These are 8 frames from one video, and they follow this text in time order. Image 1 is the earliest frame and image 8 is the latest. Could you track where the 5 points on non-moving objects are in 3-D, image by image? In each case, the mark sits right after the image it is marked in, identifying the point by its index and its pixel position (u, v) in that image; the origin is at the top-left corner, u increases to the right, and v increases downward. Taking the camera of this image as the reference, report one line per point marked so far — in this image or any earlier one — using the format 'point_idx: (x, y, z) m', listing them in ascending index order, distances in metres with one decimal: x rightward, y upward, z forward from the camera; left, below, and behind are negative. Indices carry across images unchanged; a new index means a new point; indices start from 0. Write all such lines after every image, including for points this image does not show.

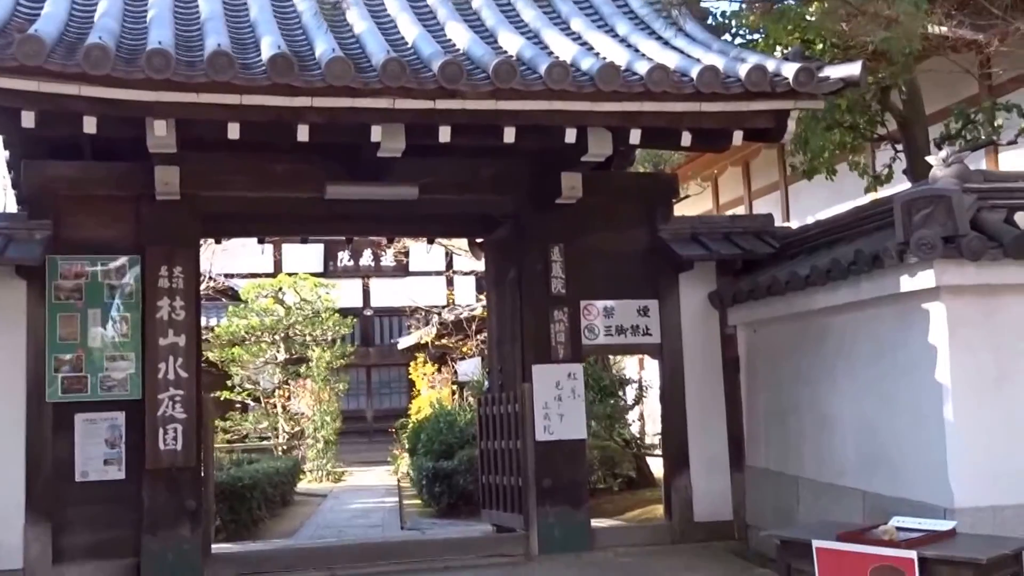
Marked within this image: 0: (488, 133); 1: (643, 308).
0: (-0.1, +0.7, +5.5) m
1: (+0.7, -0.1, +6.5) m
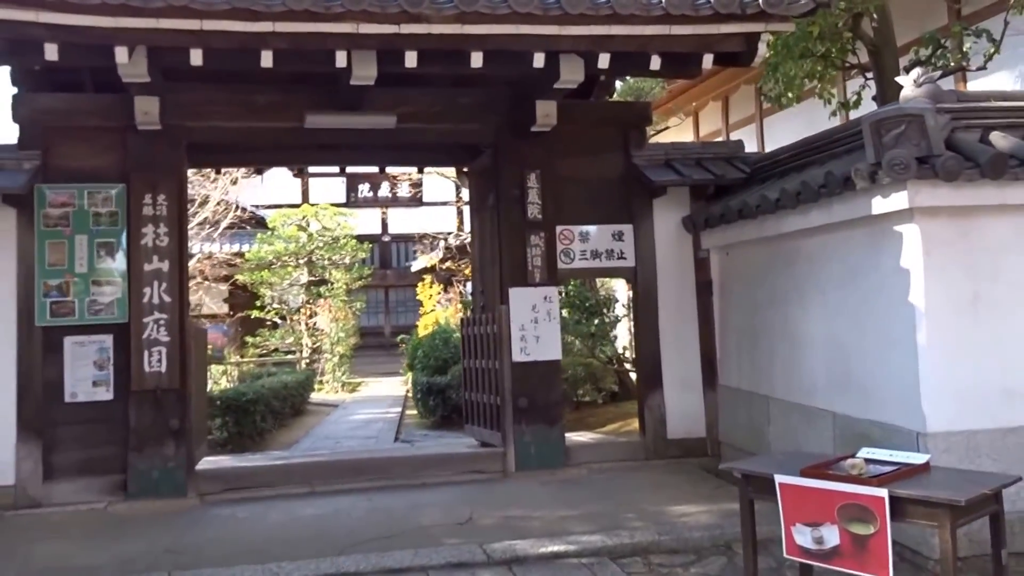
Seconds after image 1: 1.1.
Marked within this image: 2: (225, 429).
0: (-0.3, +1.1, +5.6) m
1: (+0.6, +0.3, +6.7) m
2: (-2.2, -1.1, +9.5) m
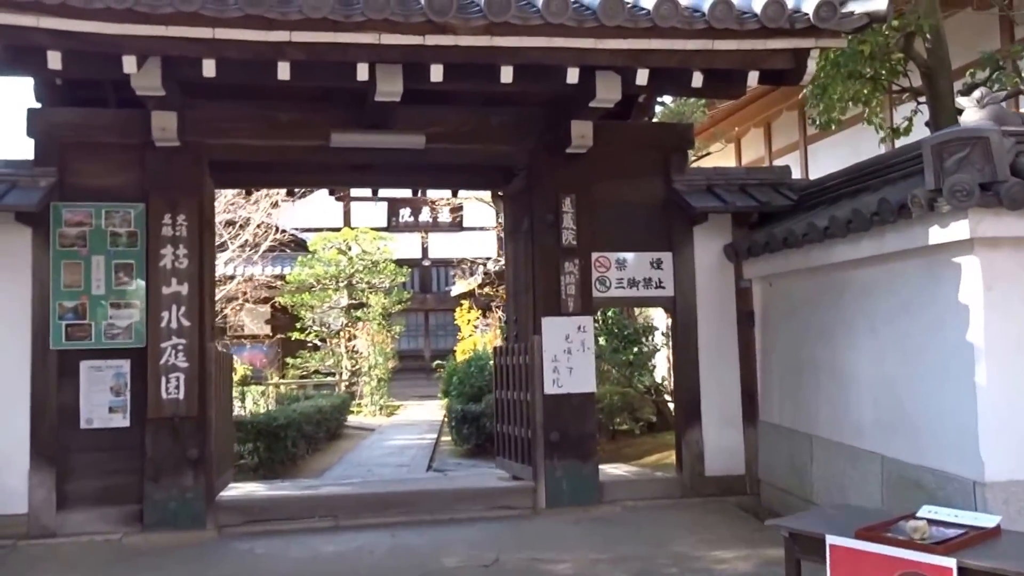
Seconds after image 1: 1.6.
0: (-0.1, +0.9, +5.4) m
1: (+0.8, +0.1, +6.4) m
2: (-2.0, -1.3, +9.3) m
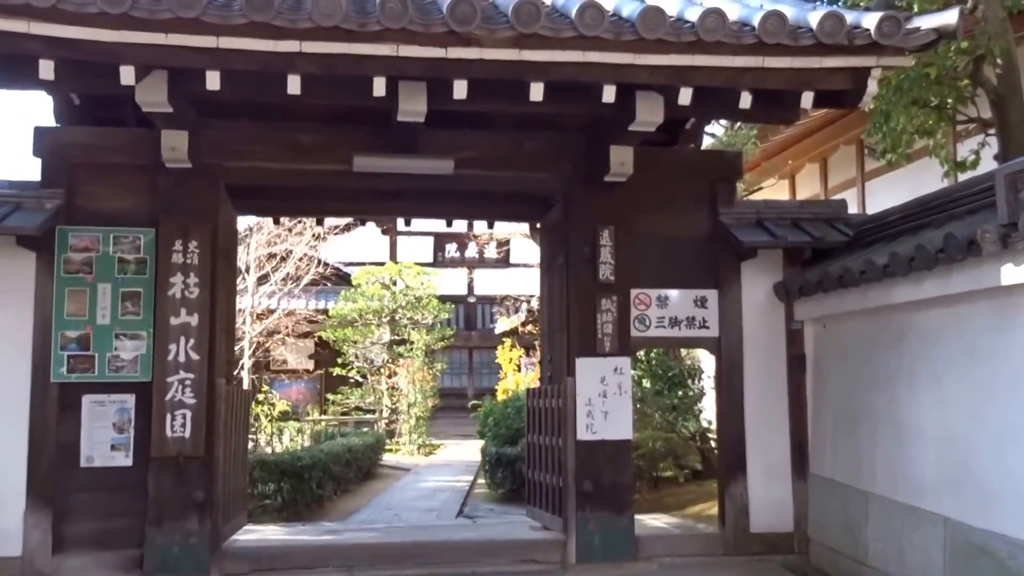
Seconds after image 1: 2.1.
0: (0.0, +0.8, +5.0) m
1: (+0.9, -0.1, +5.9) m
2: (-1.7, -1.5, +8.9) m
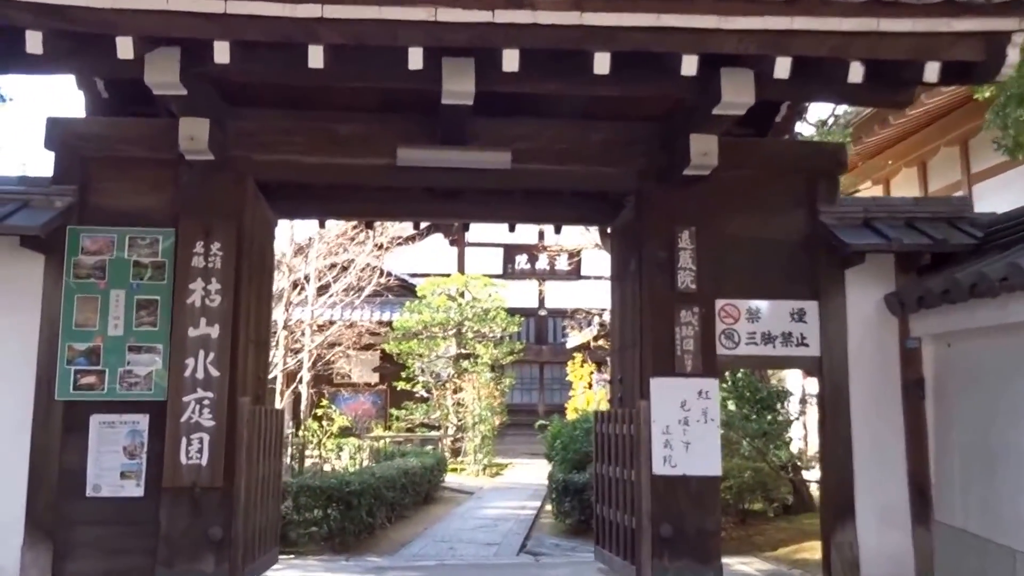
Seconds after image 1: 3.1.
0: (+0.2, +0.8, +4.2) m
1: (+1.2, -0.1, +5.1) m
2: (-1.3, -1.6, +8.2) m
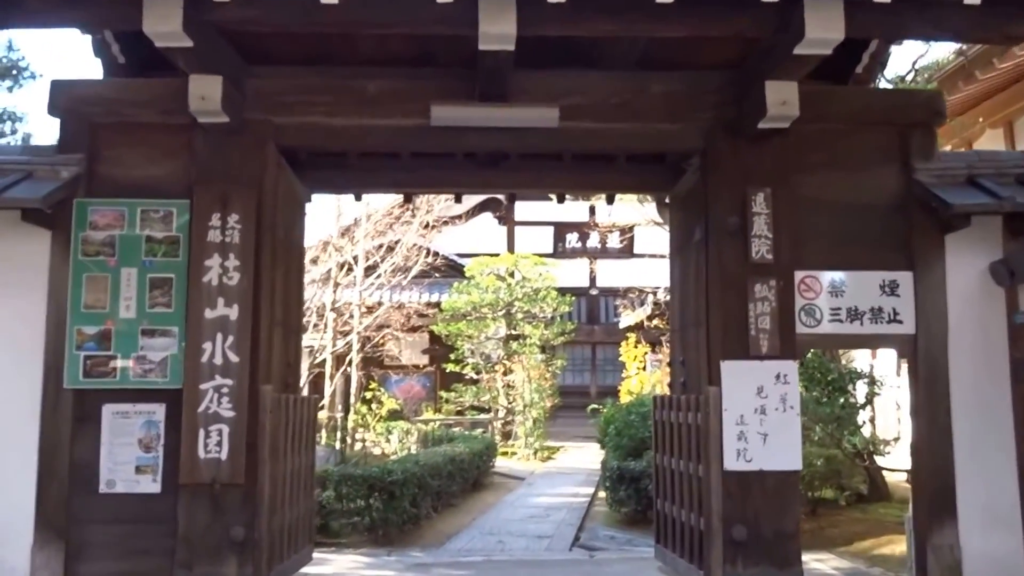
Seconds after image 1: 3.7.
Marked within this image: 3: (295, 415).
0: (+0.4, +0.9, +3.6) m
1: (+1.4, 0.0, +4.5) m
2: (-0.9, -1.5, +7.7) m
3: (-0.9, -0.5, +5.2) m
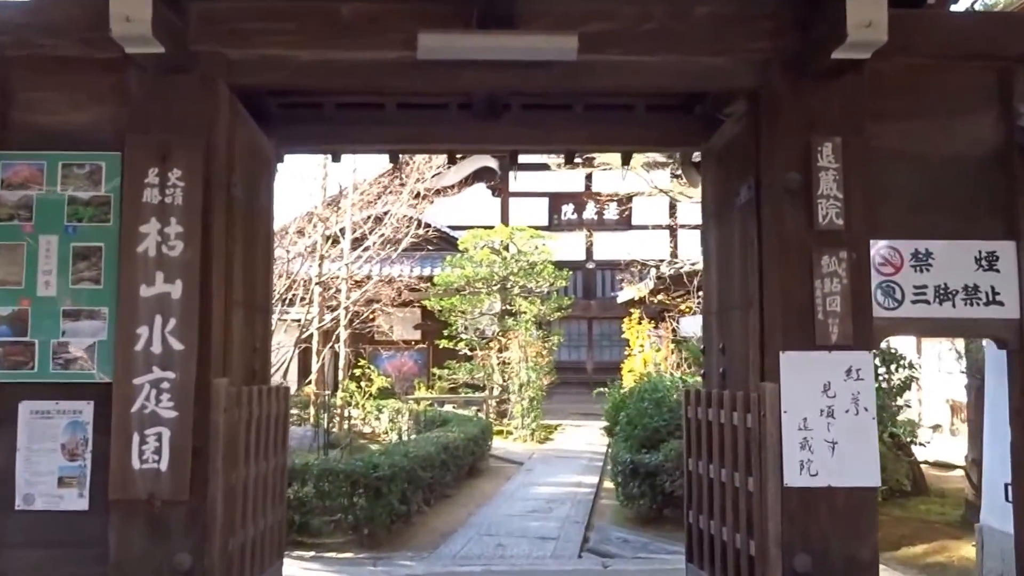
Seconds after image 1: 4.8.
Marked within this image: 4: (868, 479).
0: (+0.4, +0.9, +2.8) m
1: (+1.4, +0.1, +3.7) m
2: (-0.9, -1.3, +6.9) m
3: (-0.9, -0.4, +4.4) m
4: (+1.0, -0.5, +3.4) m
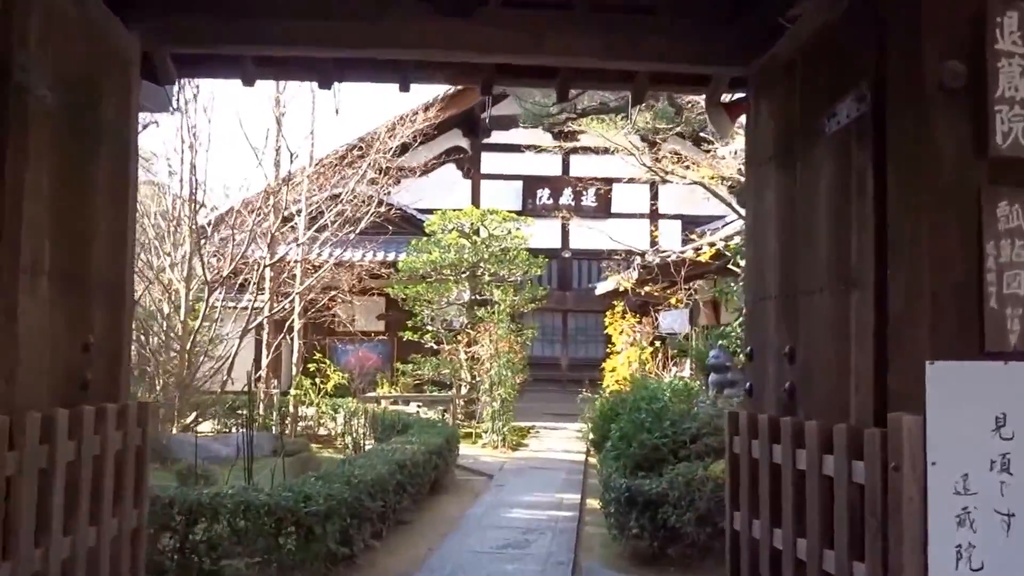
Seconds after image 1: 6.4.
0: (+0.4, +1.0, +1.4) m
1: (+1.4, +0.1, +2.3) m
2: (-1.1, -1.2, +5.5) m
3: (-1.0, -0.4, +3.0) m
4: (+0.9, -0.5, +2.1) m
